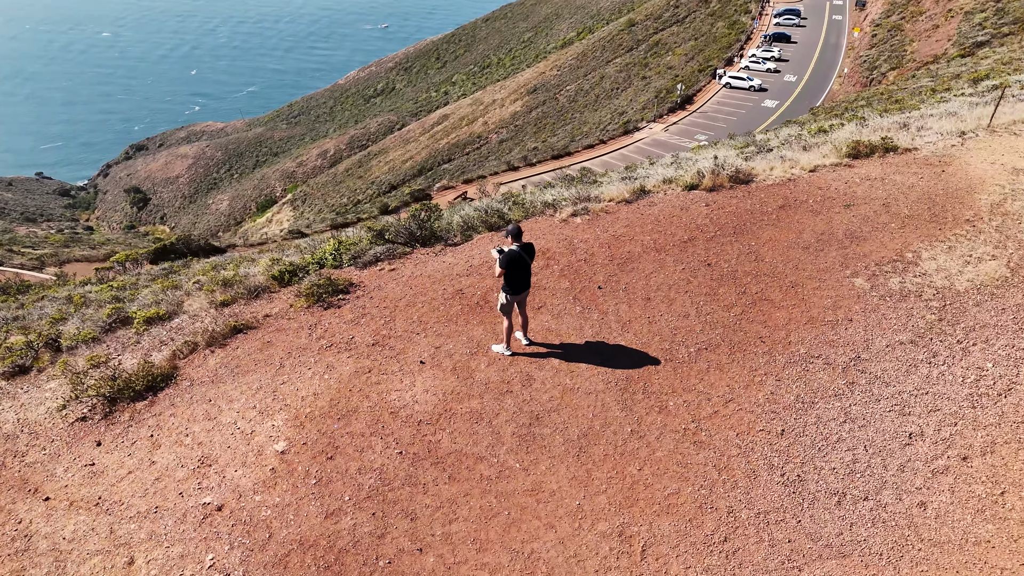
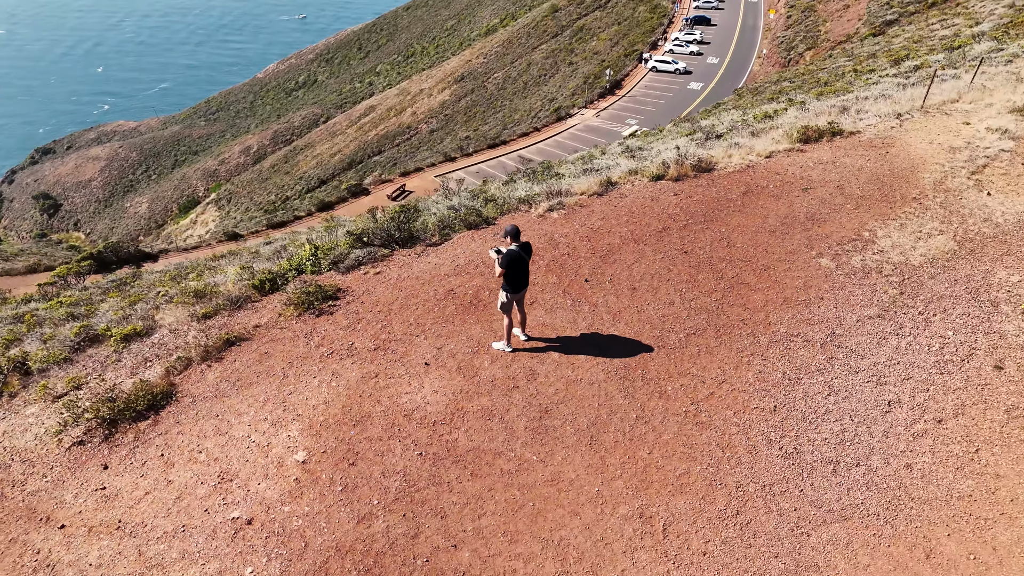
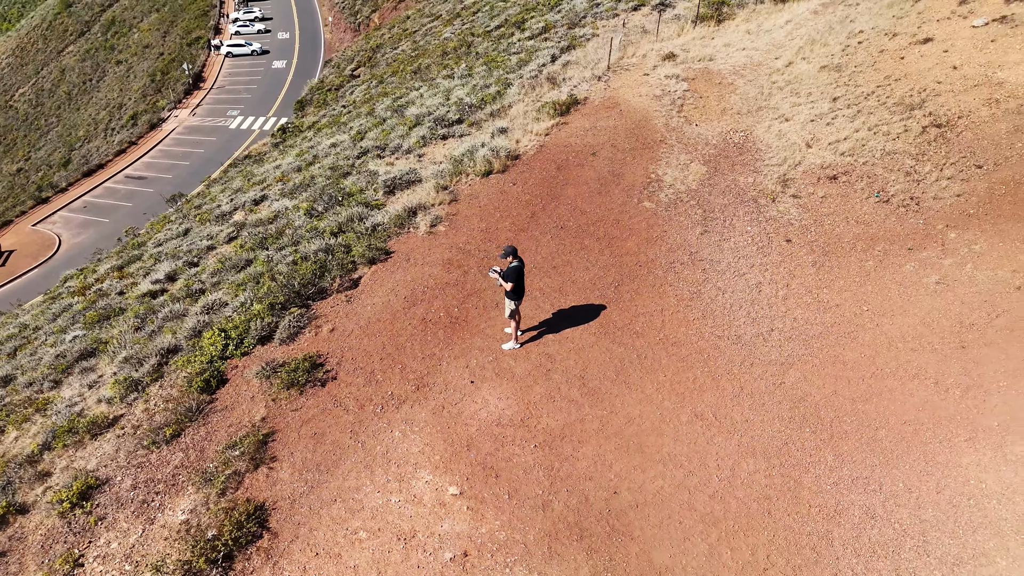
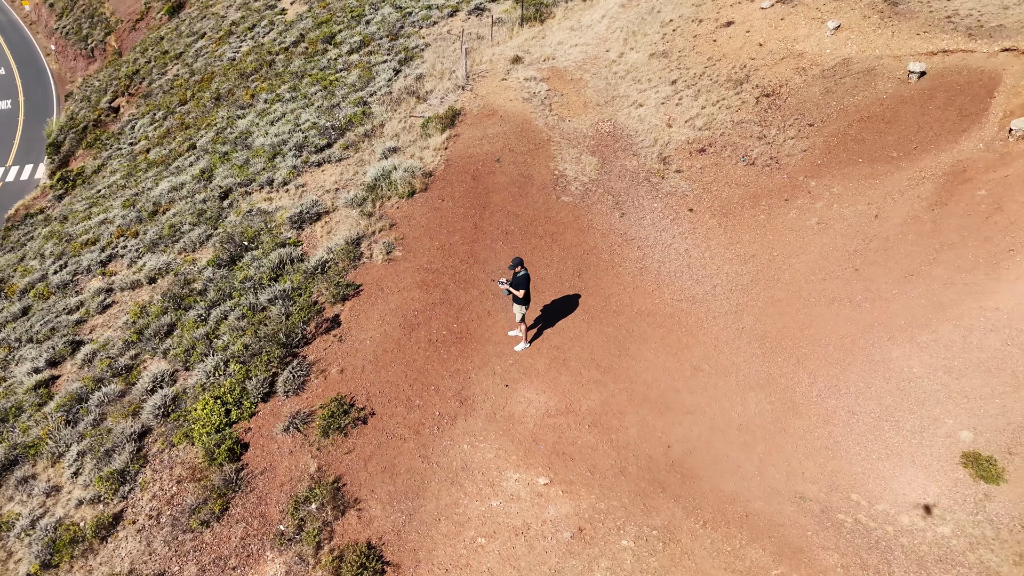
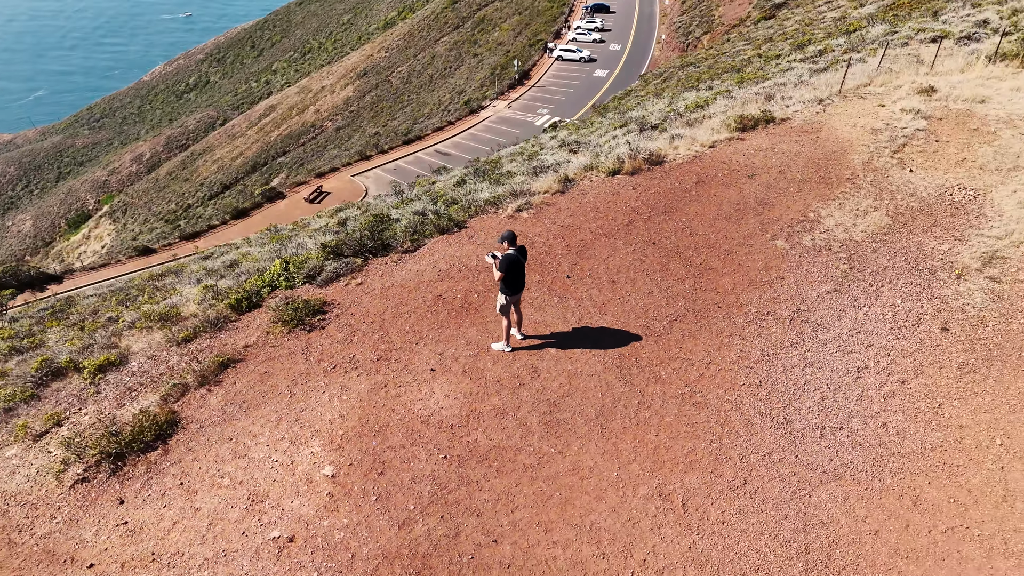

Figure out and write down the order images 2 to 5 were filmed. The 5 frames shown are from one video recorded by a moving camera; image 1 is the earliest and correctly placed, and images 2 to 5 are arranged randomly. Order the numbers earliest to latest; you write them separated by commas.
2, 5, 3, 4
